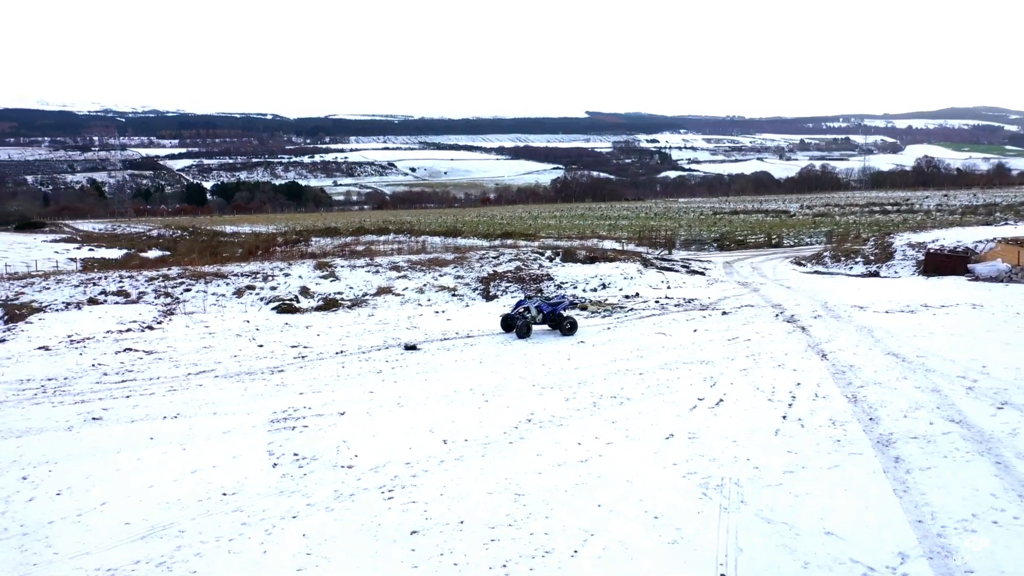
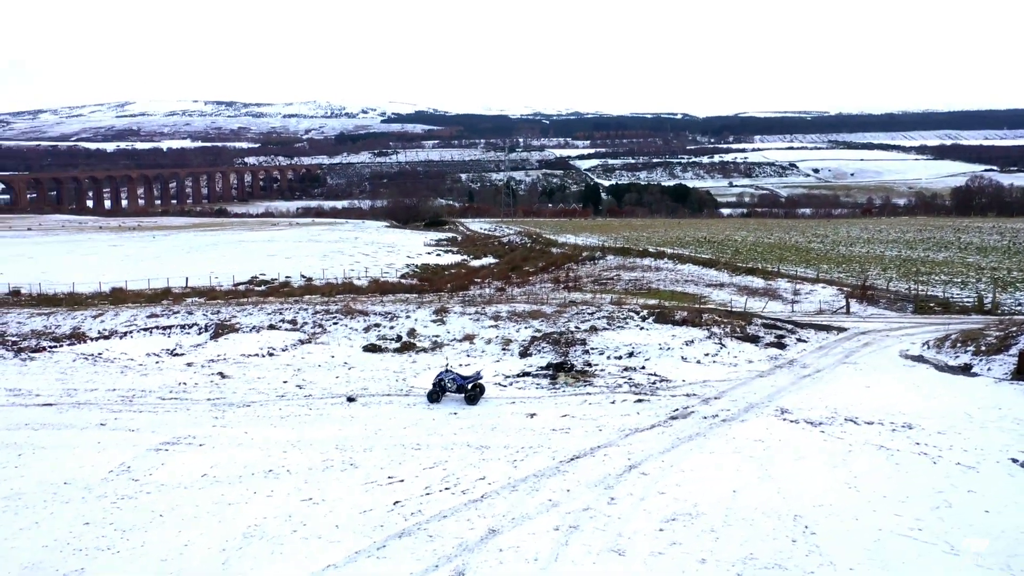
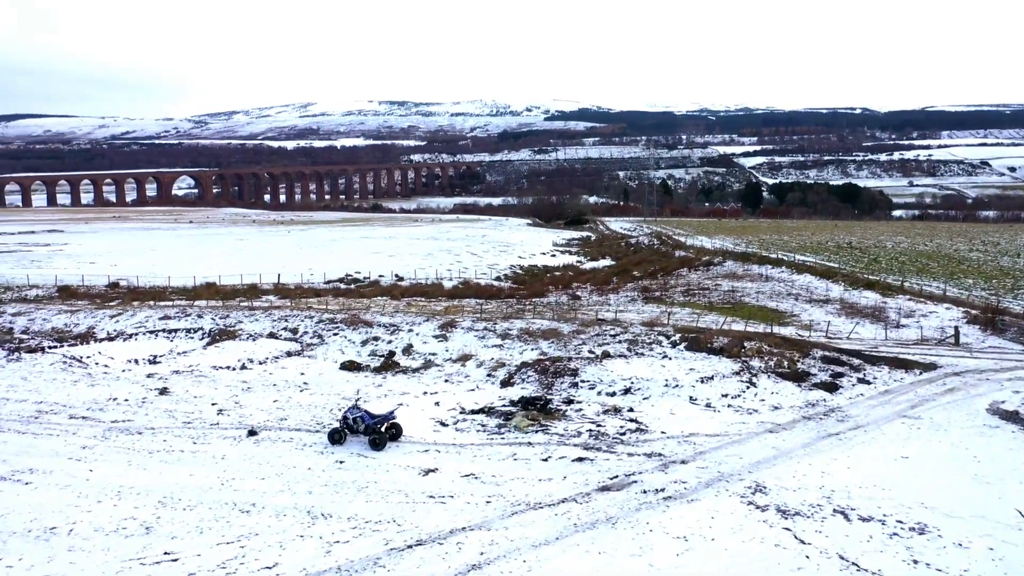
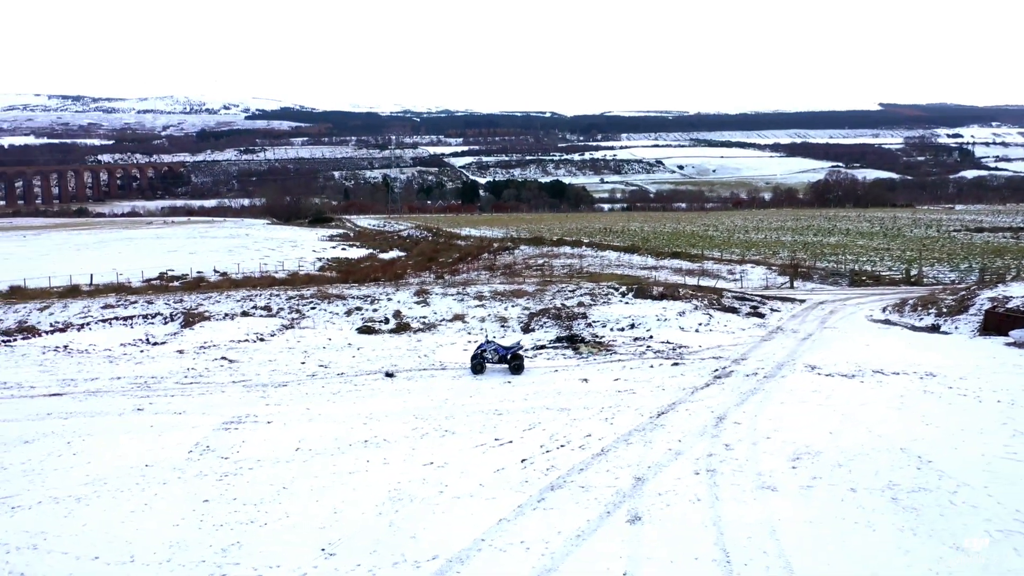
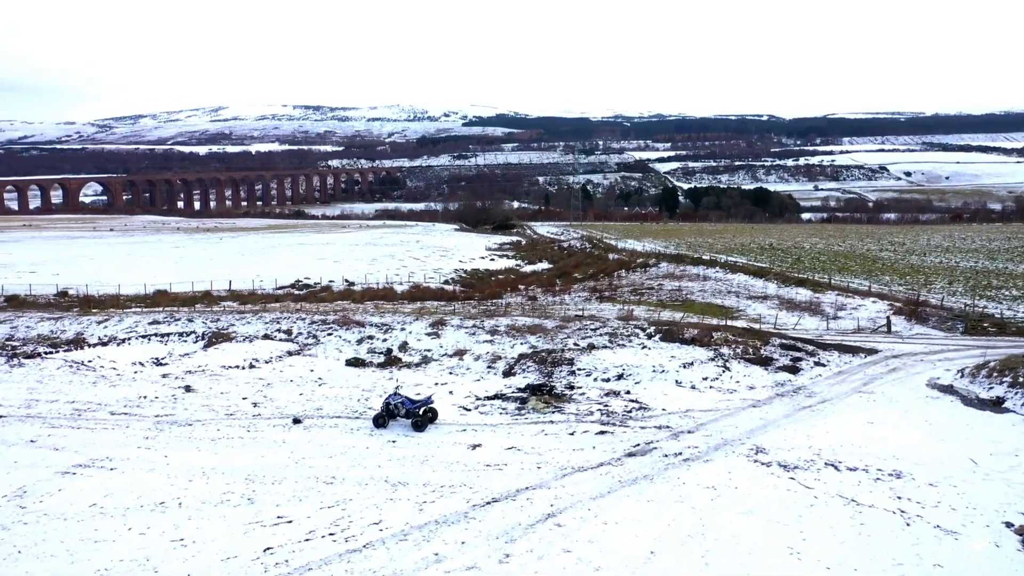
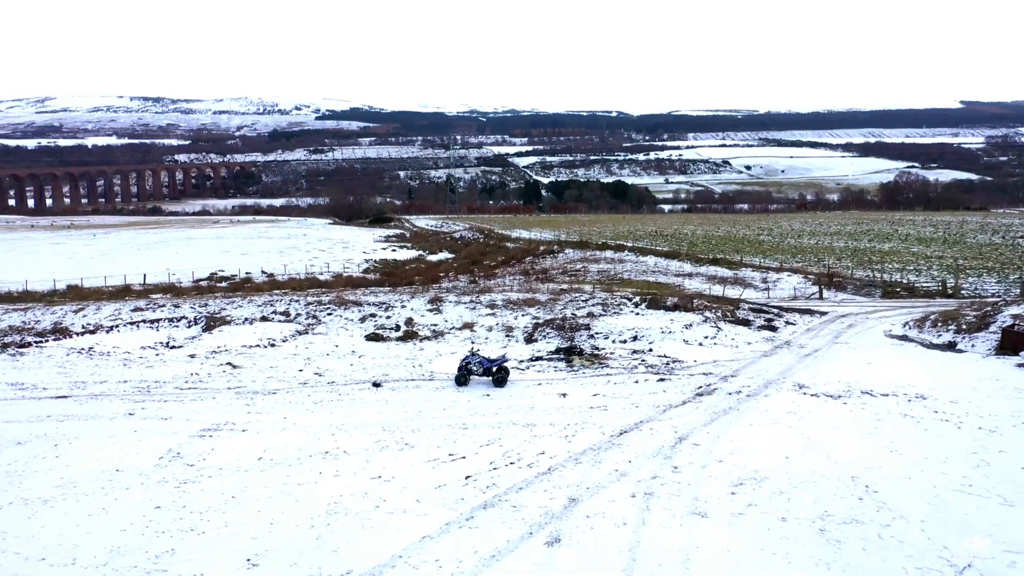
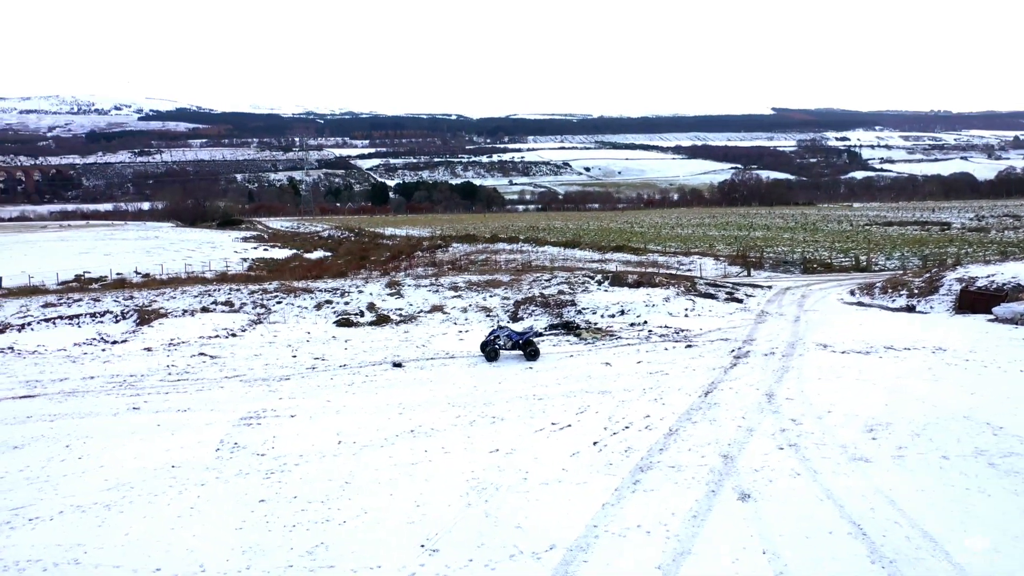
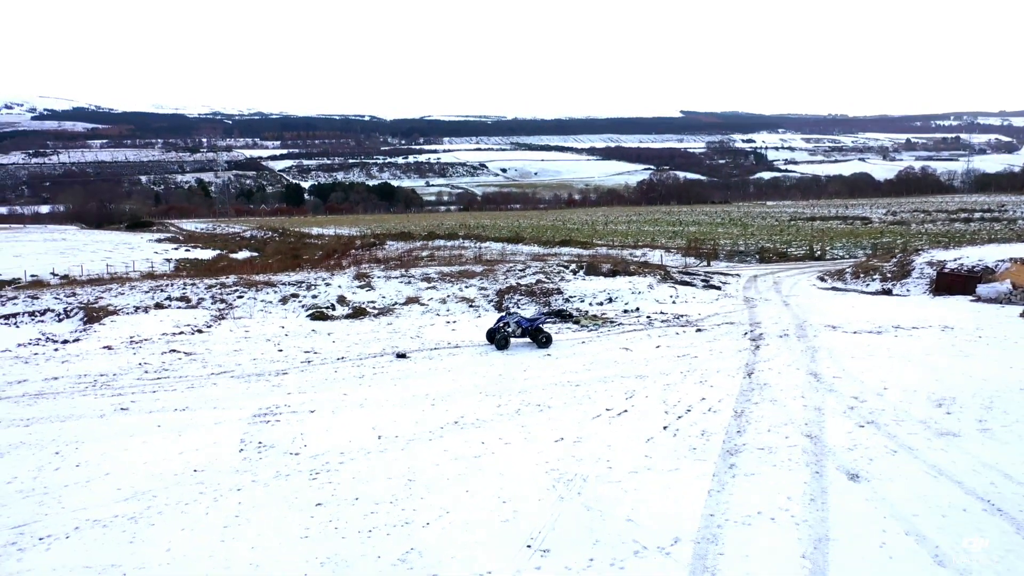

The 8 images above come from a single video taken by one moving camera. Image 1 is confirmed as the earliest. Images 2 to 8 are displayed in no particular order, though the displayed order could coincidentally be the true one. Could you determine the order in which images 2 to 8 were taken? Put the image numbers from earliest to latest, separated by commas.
8, 7, 4, 6, 2, 5, 3
